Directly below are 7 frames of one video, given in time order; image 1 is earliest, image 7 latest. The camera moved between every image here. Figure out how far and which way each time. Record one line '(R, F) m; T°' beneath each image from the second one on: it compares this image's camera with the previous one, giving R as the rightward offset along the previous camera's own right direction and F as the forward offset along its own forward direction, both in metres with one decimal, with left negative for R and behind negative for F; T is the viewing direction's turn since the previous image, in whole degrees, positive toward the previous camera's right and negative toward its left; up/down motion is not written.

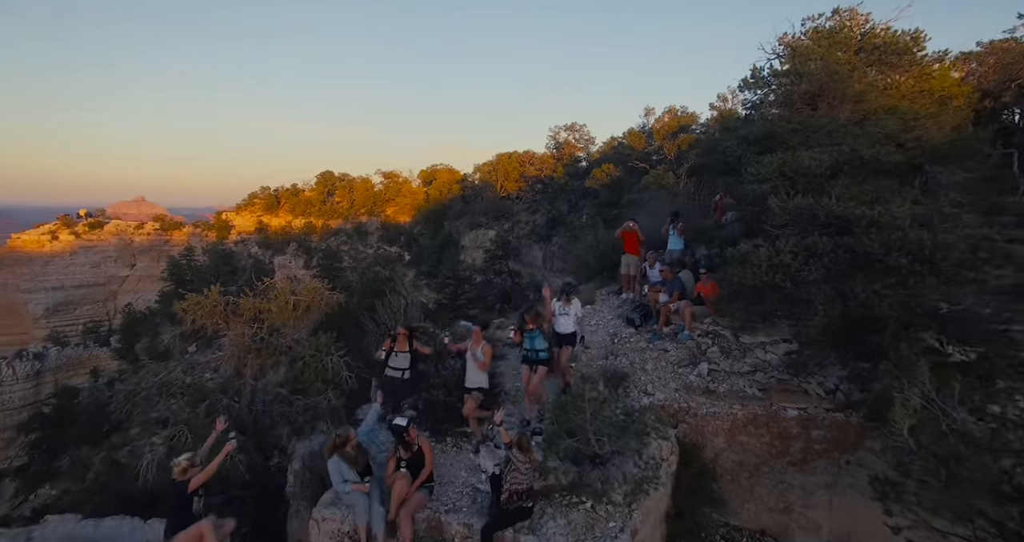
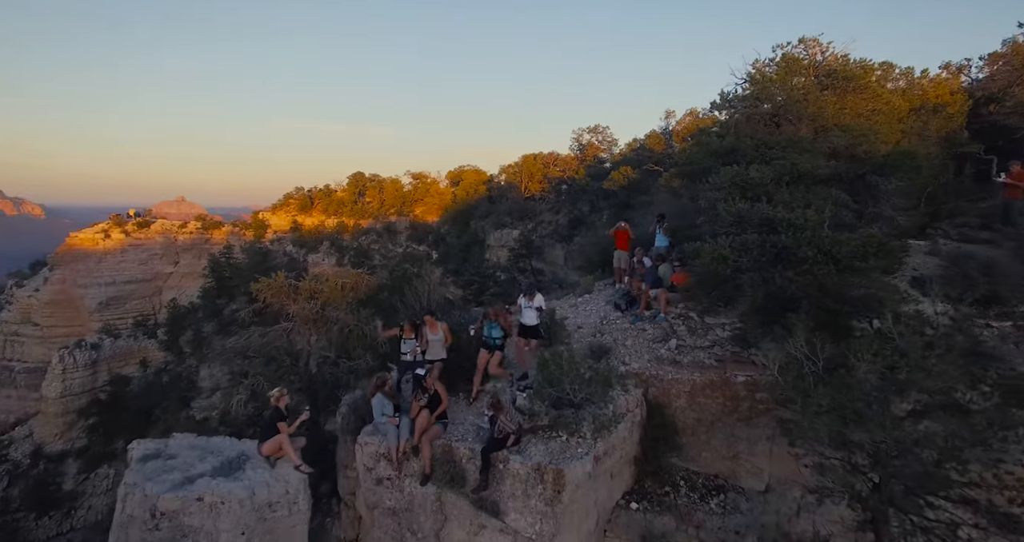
(+0.3, -1.1) m; -3°
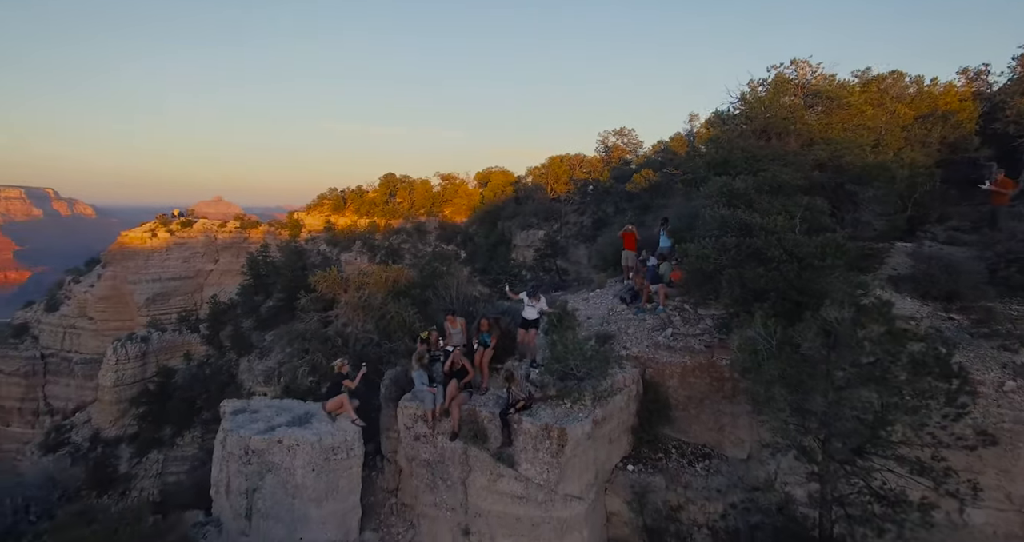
(+0.1, -0.9) m; -3°
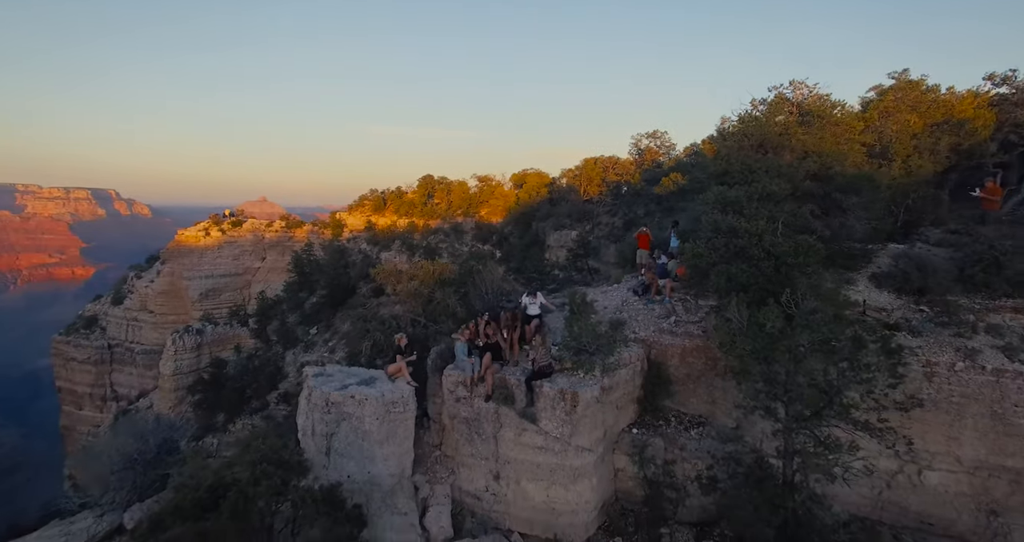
(+0.1, -1.2) m; -4°
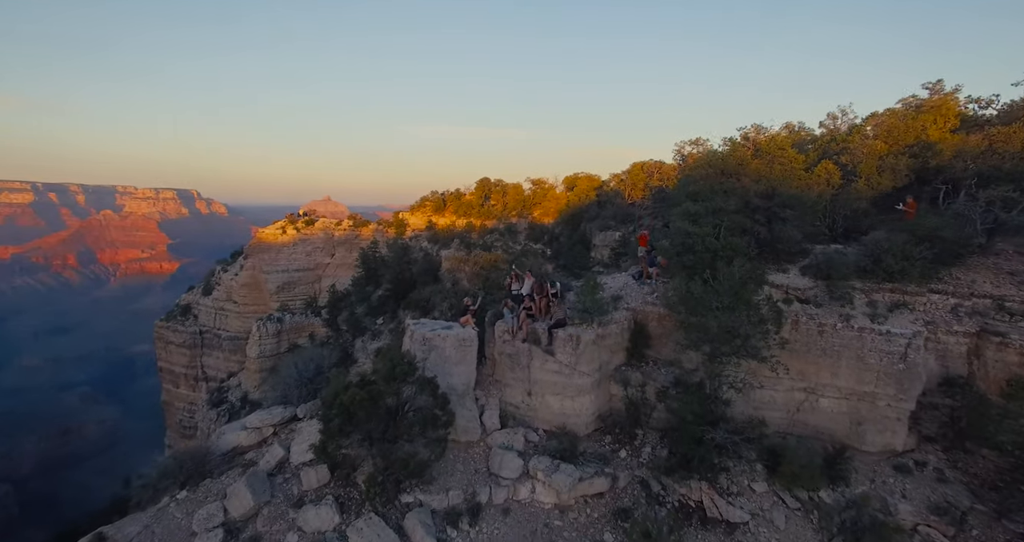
(+0.5, -3.5) m; -6°
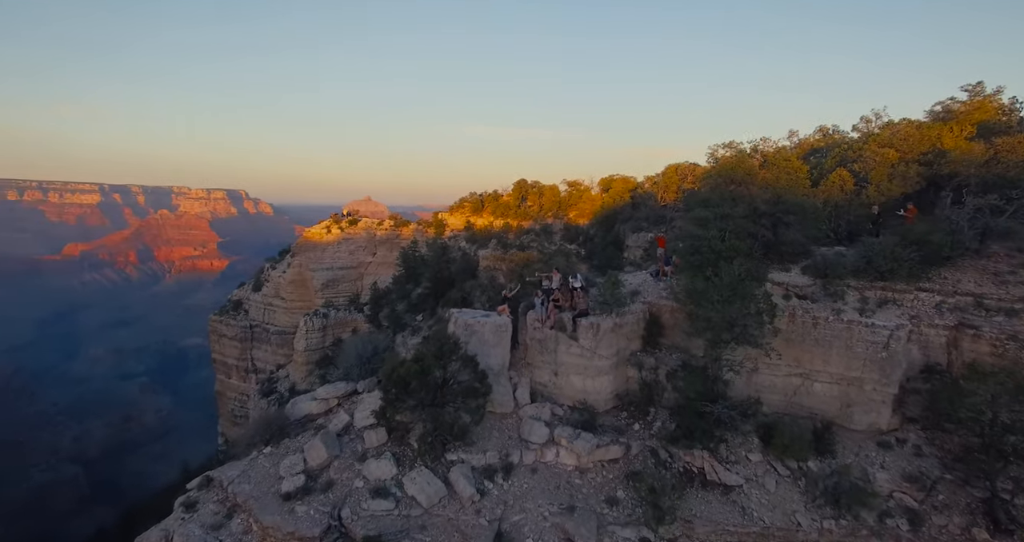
(+0.2, -1.6) m; -4°
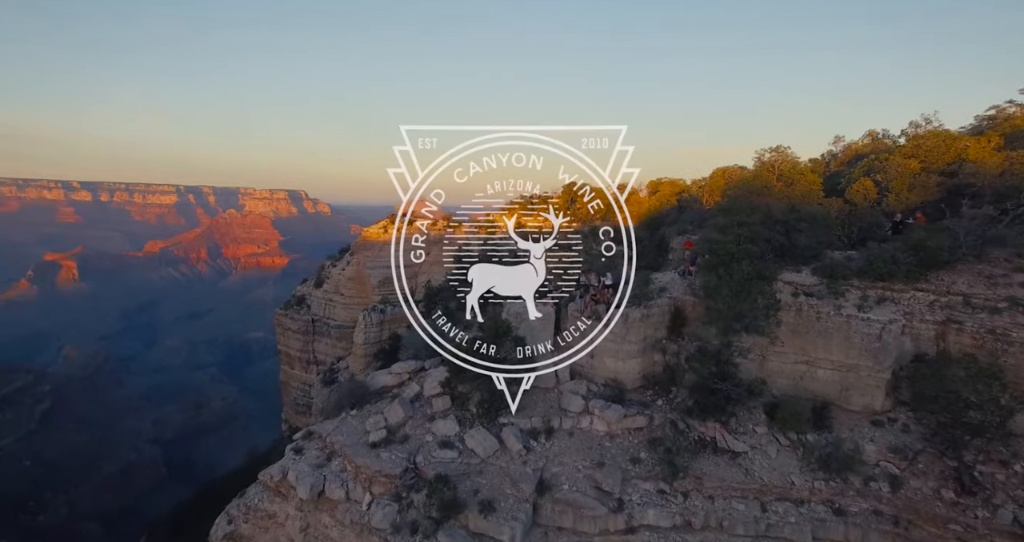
(+0.2, -2.2) m; -6°
